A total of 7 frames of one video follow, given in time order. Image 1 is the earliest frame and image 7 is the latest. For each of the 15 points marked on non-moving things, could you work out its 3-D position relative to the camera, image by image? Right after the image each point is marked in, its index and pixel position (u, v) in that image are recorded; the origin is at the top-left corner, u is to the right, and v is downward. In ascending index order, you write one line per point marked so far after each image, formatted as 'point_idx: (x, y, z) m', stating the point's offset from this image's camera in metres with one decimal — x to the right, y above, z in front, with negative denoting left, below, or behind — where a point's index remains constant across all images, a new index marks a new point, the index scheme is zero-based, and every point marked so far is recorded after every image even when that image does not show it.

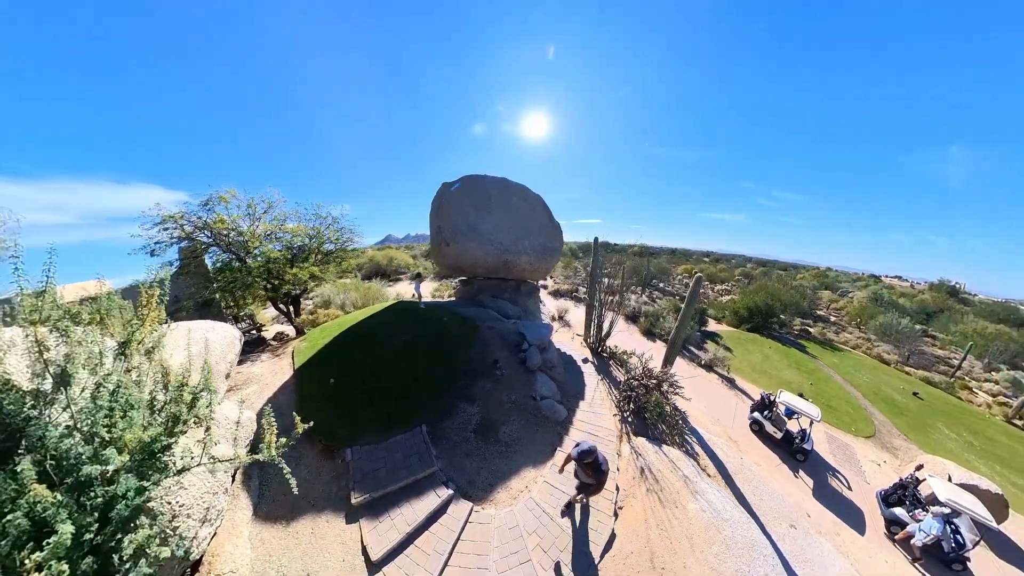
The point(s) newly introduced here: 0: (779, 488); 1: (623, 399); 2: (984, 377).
0: (+6.7, -5.0, +7.3) m
1: (+3.0, -3.2, +8.0) m
2: (+21.2, -4.0, +12.8) m
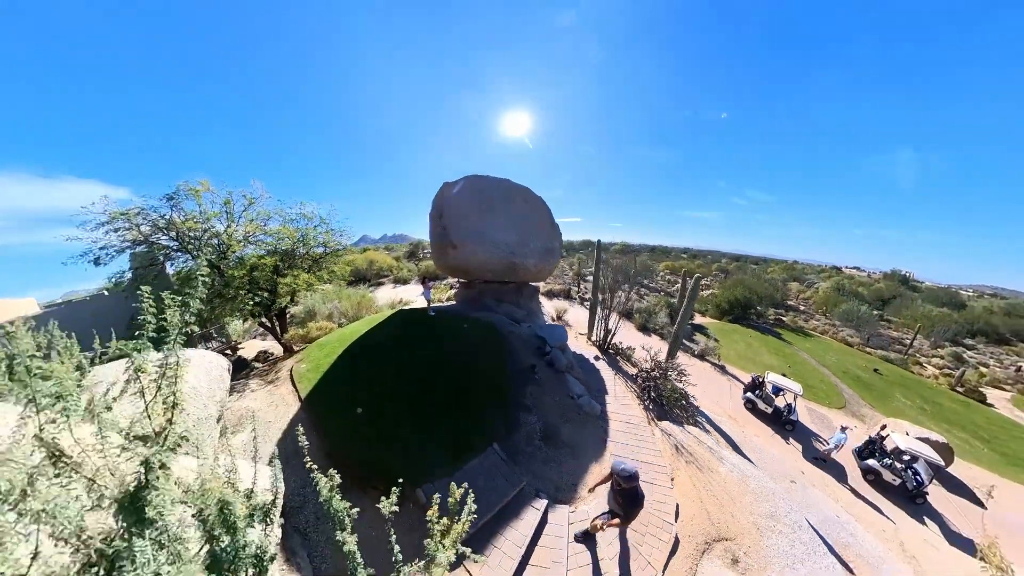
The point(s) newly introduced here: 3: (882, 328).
0: (+7.8, -4.9, +8.5) m
1: (+3.9, -3.2, +9.1) m
2: (+21.9, -3.4, +15.0) m
3: (+21.9, -2.4, +17.0) m
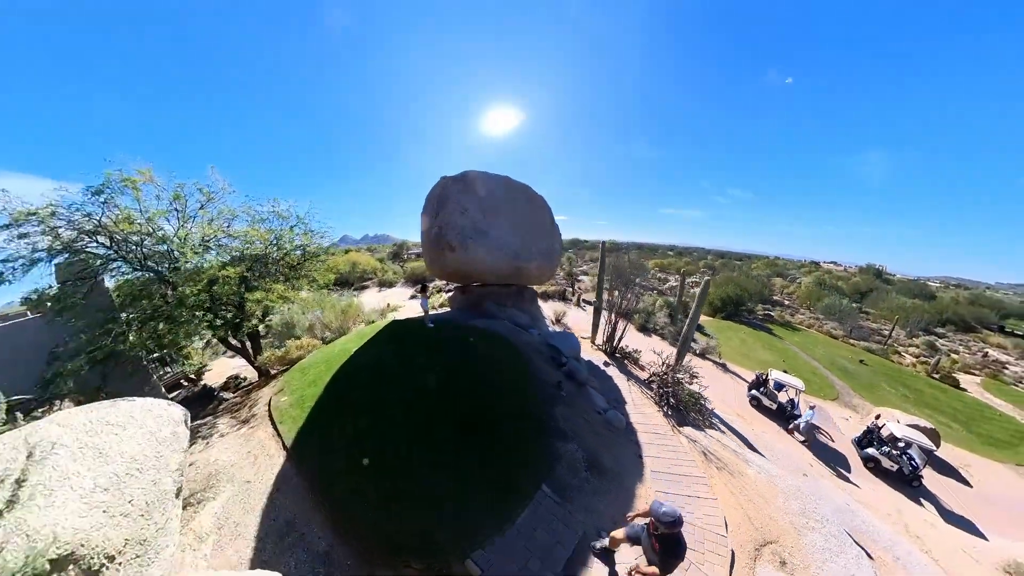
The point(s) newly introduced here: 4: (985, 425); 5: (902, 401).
0: (+8.6, -5.1, +9.1) m
1: (+4.7, -3.5, +9.5) m
2: (+22.3, -3.0, +16.3) m
3: (+22.2, -2.0, +18.3) m
4: (+17.1, -5.0, +10.5) m
5: (+15.8, -4.6, +11.7) m
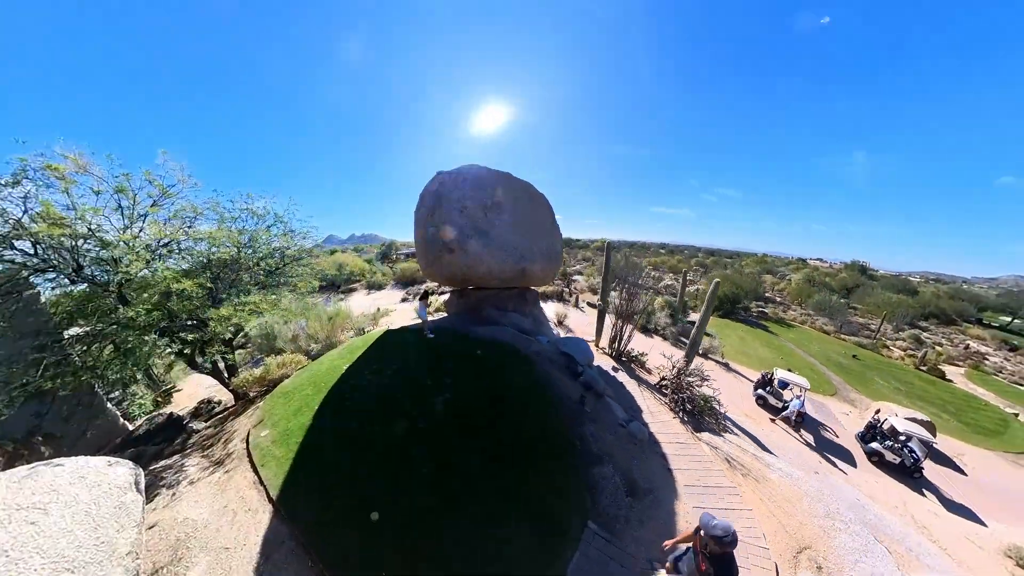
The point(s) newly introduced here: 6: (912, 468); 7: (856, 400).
0: (+9.3, -5.2, +9.5) m
1: (+5.3, -3.8, +9.7) m
2: (+22.7, -2.8, +17.1) m
3: (+22.4, -1.8, +19.2) m
4: (+17.8, -4.9, +11.2) m
5: (+16.3, -4.5, +12.3) m
6: (+12.1, -5.5, +8.8) m
7: (+14.3, -4.7, +12.1) m
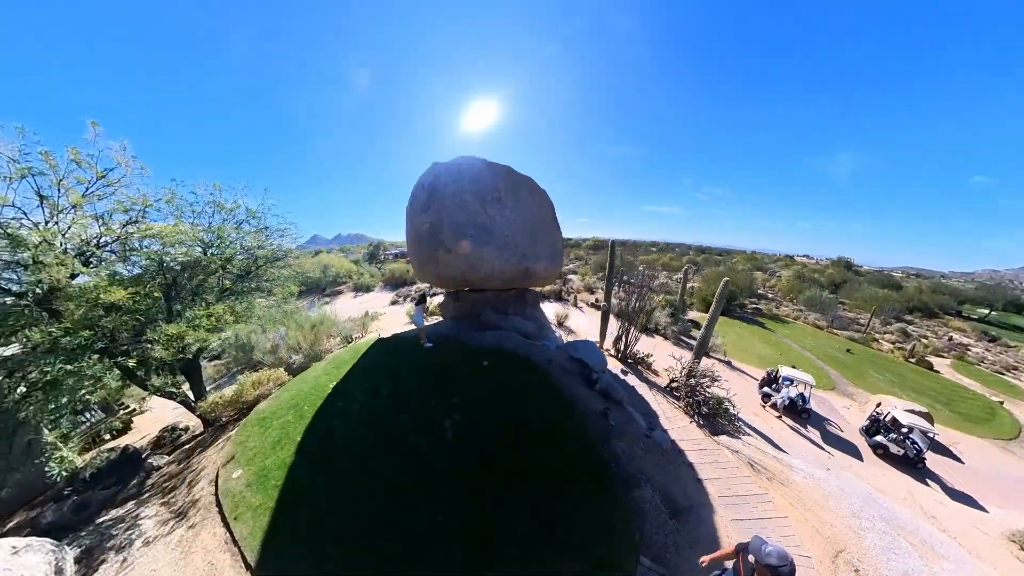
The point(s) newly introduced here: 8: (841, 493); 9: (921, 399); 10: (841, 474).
0: (+9.9, -5.2, +9.8) m
1: (+5.9, -3.9, +9.8) m
2: (+22.9, -2.5, +18.0) m
3: (+22.6, -1.5, +20.0) m
4: (+18.3, -4.7, +11.8) m
5: (+16.8, -4.4, +12.9) m
6: (+12.8, -5.5, +9.2) m
7: (+14.8, -4.6, +12.6) m
8: (+8.0, -4.9, +7.0) m
9: (+17.1, -4.6, +12.2) m
10: (+9.5, -5.4, +8.4) m
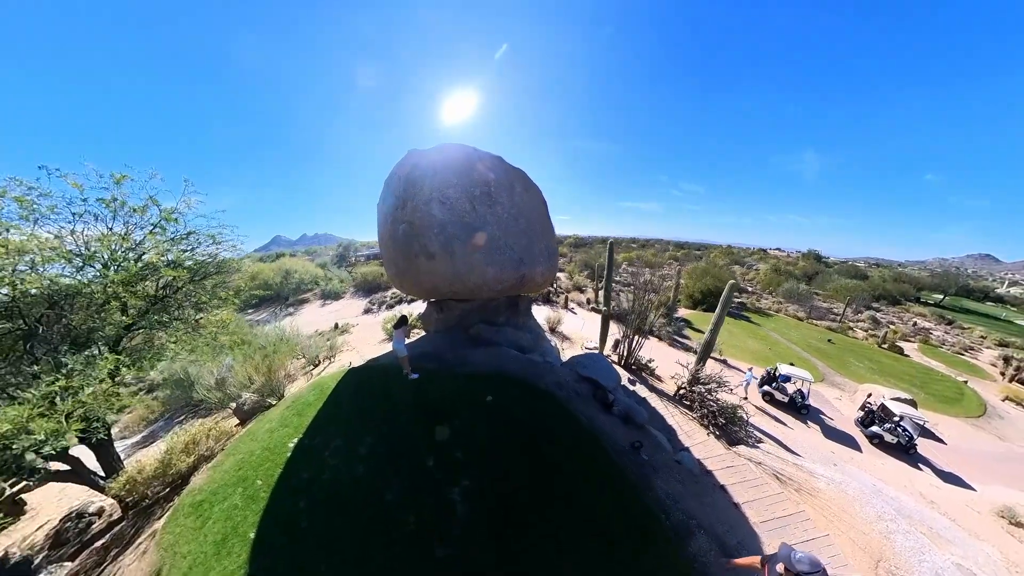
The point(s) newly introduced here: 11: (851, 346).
0: (+10.8, -5.4, +10.4) m
1: (+6.7, -4.3, +10.1) m
2: (+22.9, -1.9, +19.5) m
3: (+22.4, -0.9, +21.5) m
4: (+18.9, -4.4, +13.0) m
5: (+17.4, -4.2, +14.0) m
6: (+13.7, -5.5, +10.0) m
7: (+15.4, -4.5, +13.5) m
8: (+9.0, -5.2, +7.5) m
9: (+17.7, -4.4, +13.3) m
10: (+10.5, -5.6, +9.0) m
11: (+19.1, -3.2, +16.4) m
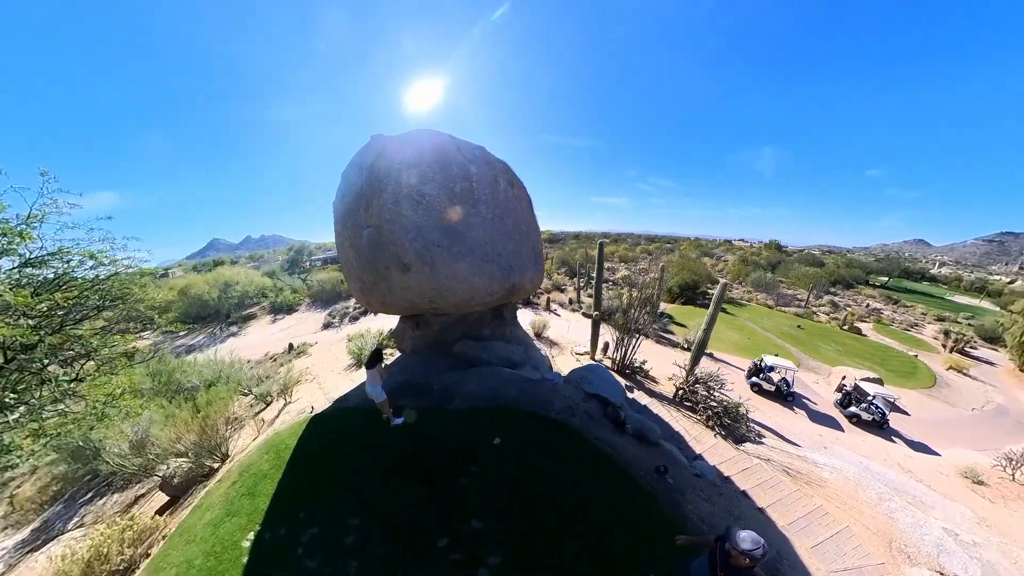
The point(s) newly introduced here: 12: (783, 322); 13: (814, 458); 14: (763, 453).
0: (+11.2, -5.2, +11.2) m
1: (+7.1, -4.4, +10.5) m
2: (+22.2, -0.9, +21.3) m
3: (+21.4, +0.1, +23.2) m
4: (+19.0, -3.7, +14.6) m
5: (+17.3, -3.6, +15.4) m
6: (+14.1, -5.1, +11.1) m
7: (+15.4, -4.0, +14.7) m
8: (+9.7, -5.2, +8.1) m
9: (+17.8, -3.8, +14.7) m
10: (+11.0, -5.4, +9.7) m
11: (+18.7, -2.5, +17.9) m
12: (+17.6, -2.1, +19.0) m
13: (+9.3, -5.1, +9.0) m
14: (+7.7, -4.8, +8.9) m
